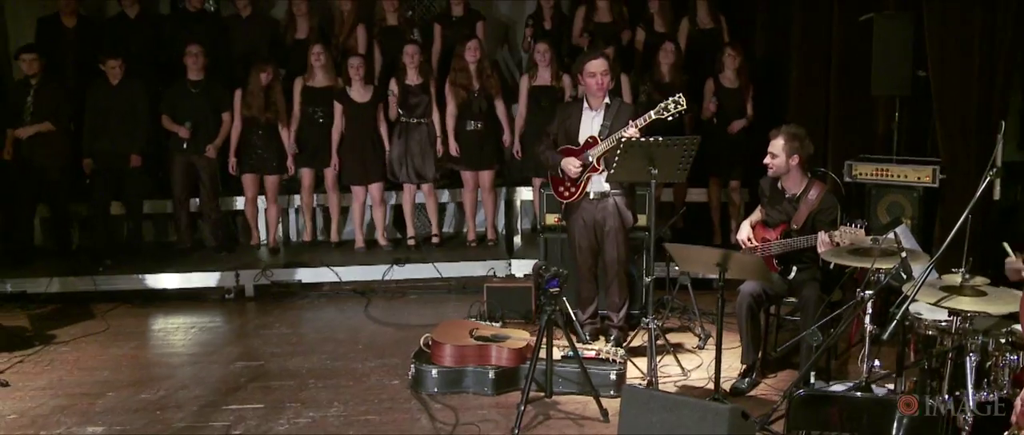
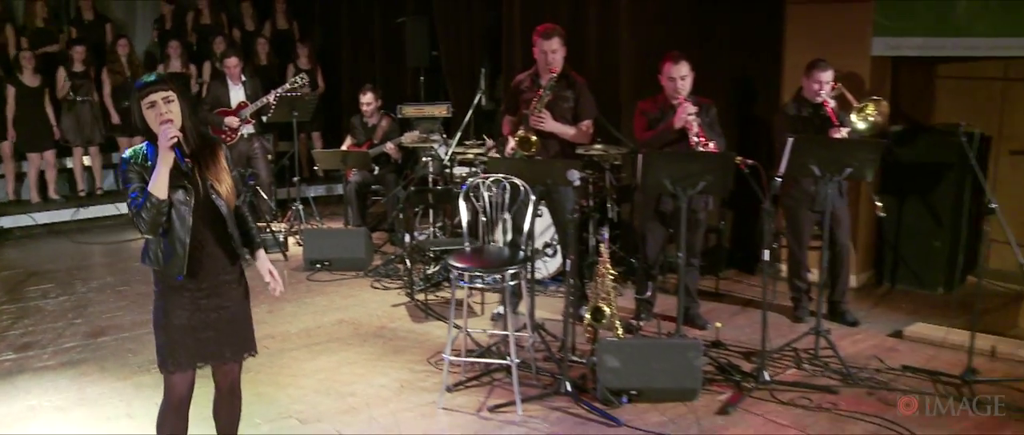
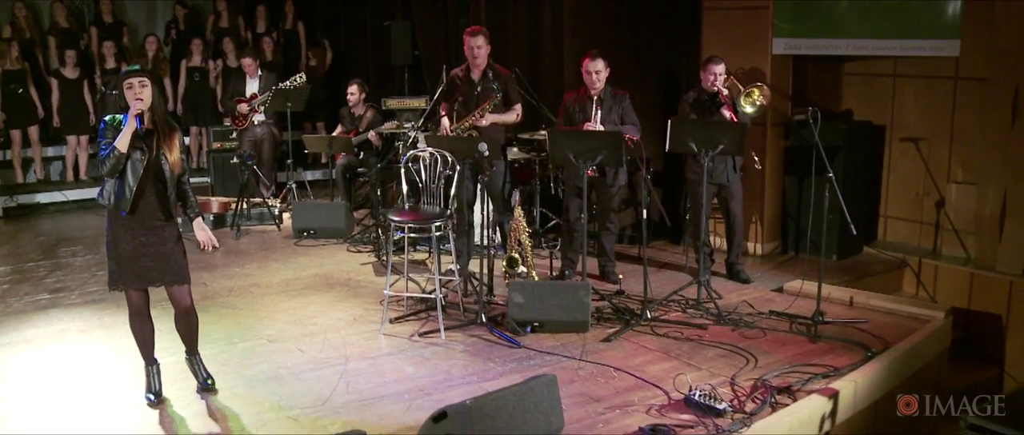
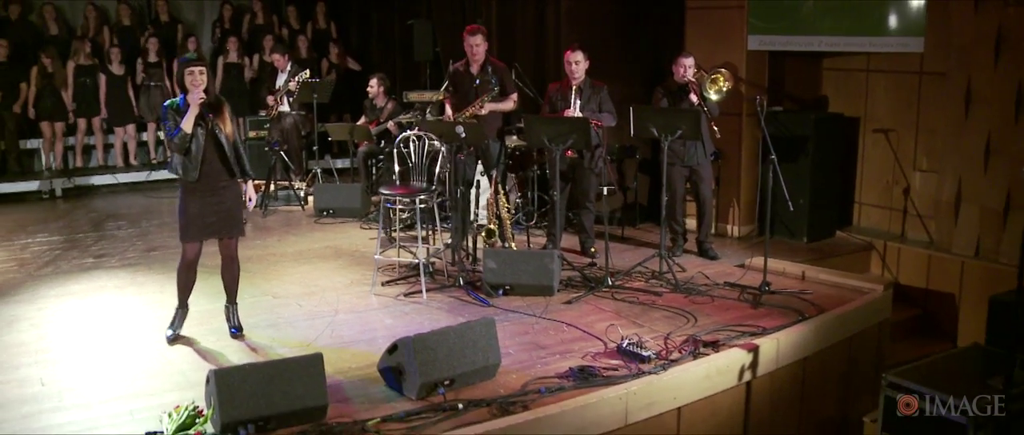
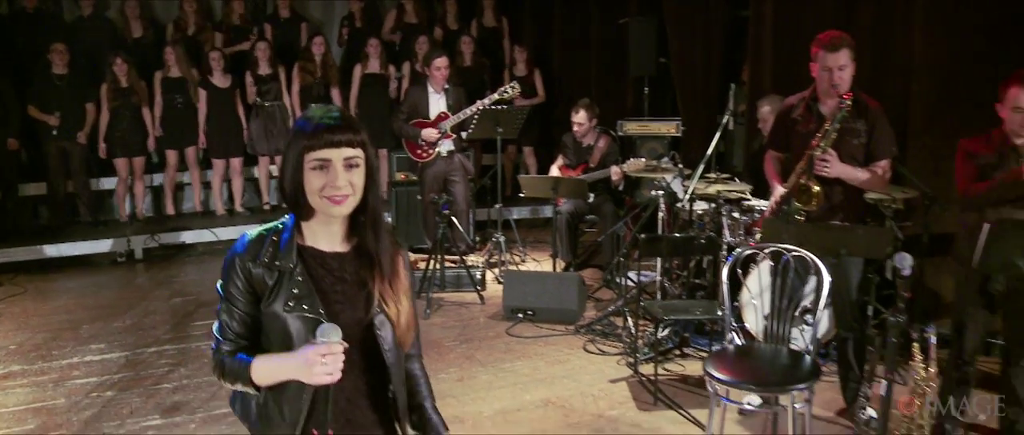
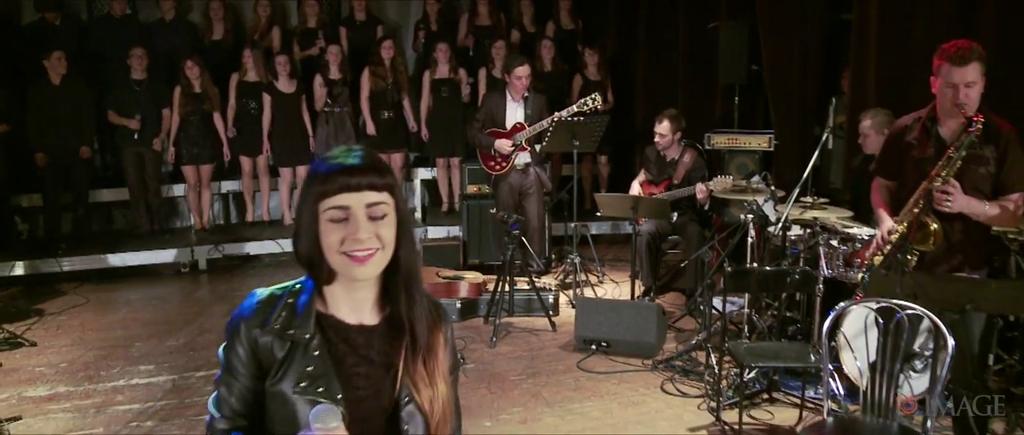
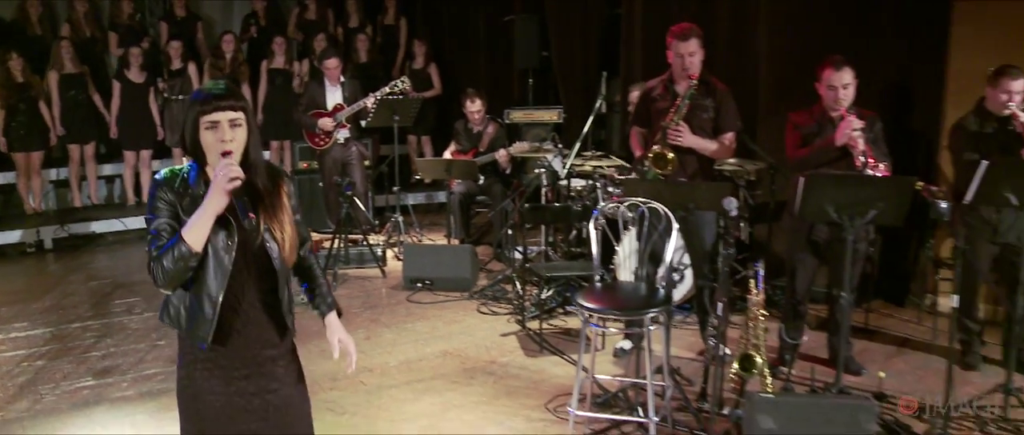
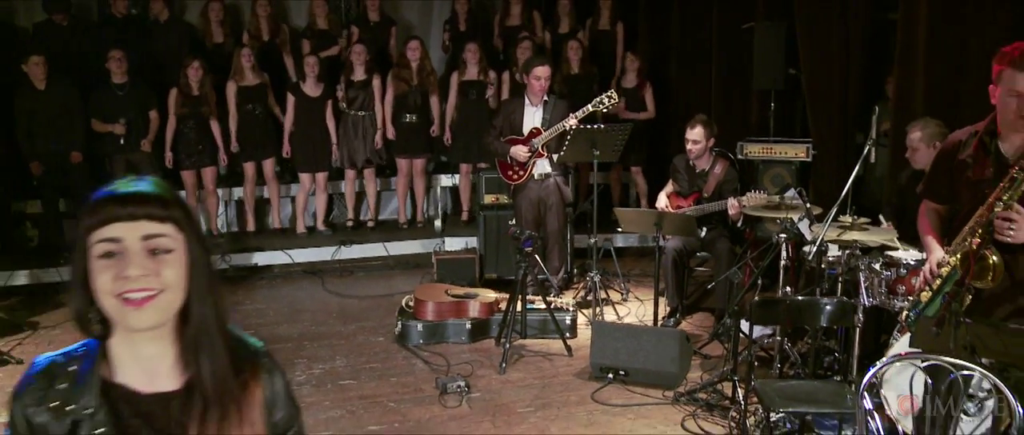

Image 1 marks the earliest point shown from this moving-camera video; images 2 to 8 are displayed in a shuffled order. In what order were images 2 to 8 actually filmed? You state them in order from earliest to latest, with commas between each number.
8, 6, 5, 7, 2, 3, 4
